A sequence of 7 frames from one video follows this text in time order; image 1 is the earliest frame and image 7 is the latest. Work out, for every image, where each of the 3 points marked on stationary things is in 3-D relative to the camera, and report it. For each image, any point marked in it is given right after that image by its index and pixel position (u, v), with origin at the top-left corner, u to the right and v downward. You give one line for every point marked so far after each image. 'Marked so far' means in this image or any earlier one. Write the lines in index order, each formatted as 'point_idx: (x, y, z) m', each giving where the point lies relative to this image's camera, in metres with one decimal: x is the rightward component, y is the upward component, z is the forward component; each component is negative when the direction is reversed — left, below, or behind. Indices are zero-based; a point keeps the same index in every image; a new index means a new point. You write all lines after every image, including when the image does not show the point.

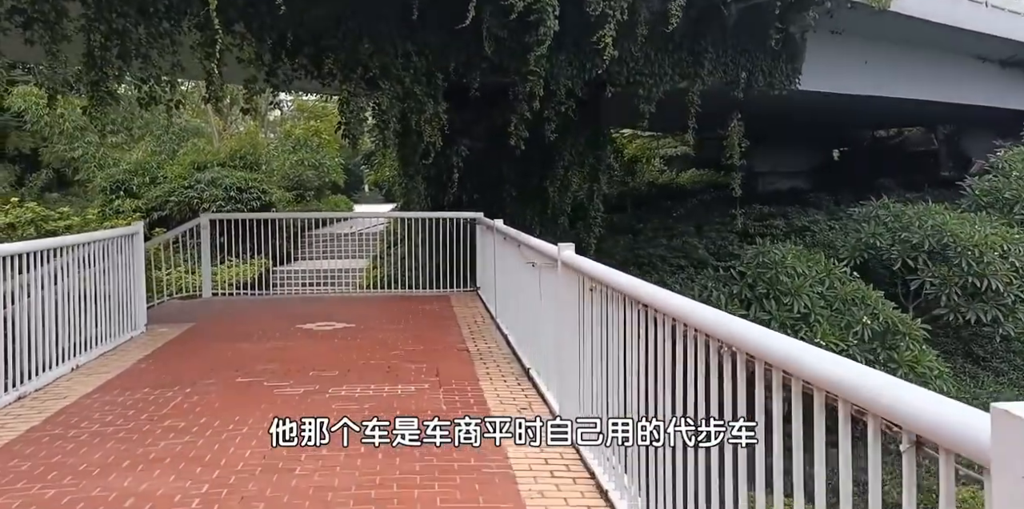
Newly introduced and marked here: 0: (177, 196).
0: (-5.6, +1.0, +11.7) m
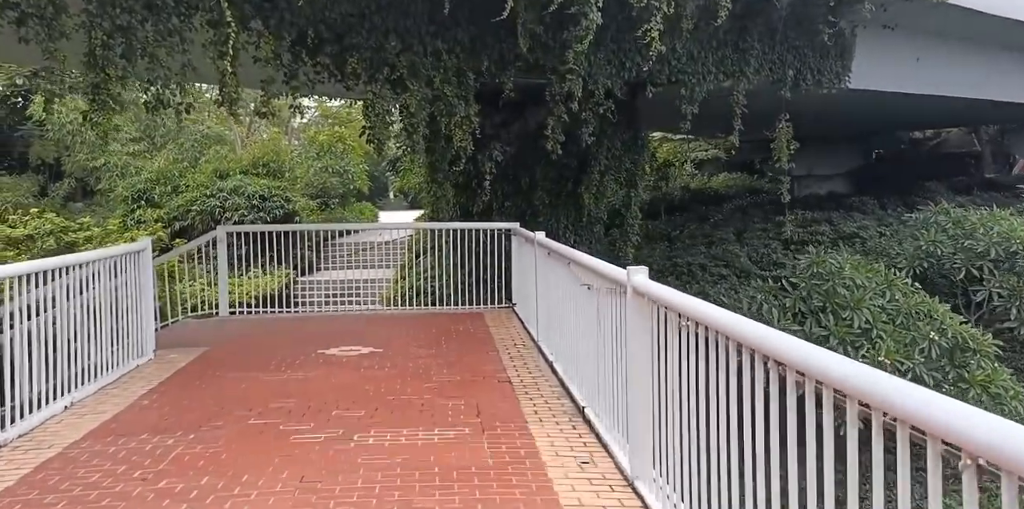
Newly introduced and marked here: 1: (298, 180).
0: (-5.1, +0.8, +11.4) m
1: (-4.1, +1.4, +13.4) m
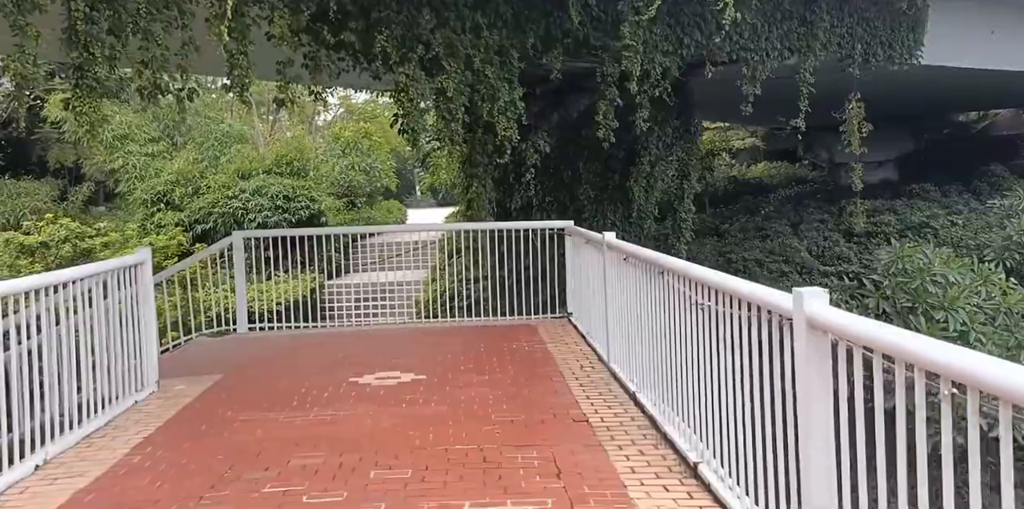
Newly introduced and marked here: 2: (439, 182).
0: (-4.5, +0.7, +10.9) m
1: (-3.5, +1.4, +12.8) m
2: (-1.3, +1.3, +12.1) m
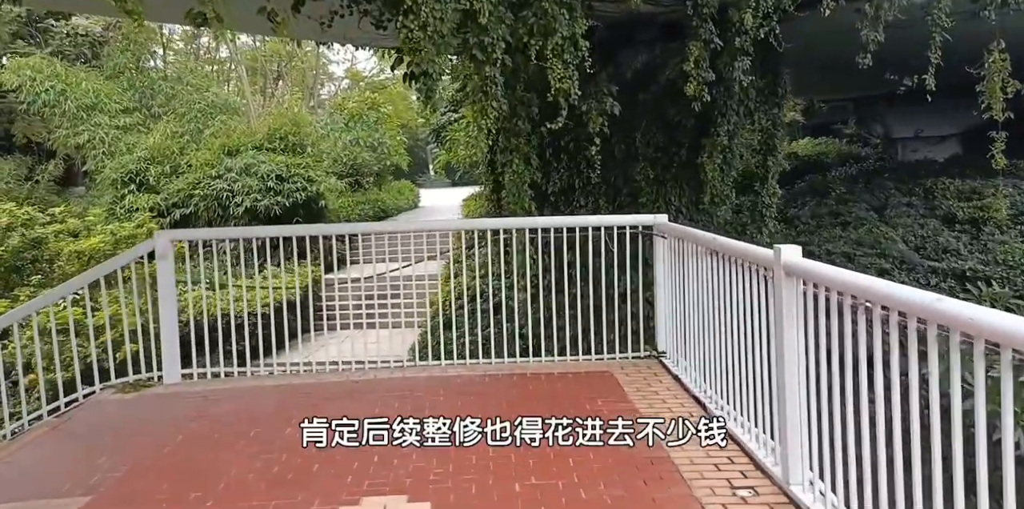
0: (-4.1, +0.9, +9.2) m
1: (-3.0, +1.6, +11.1) m
2: (-0.8, +1.4, +10.4) m
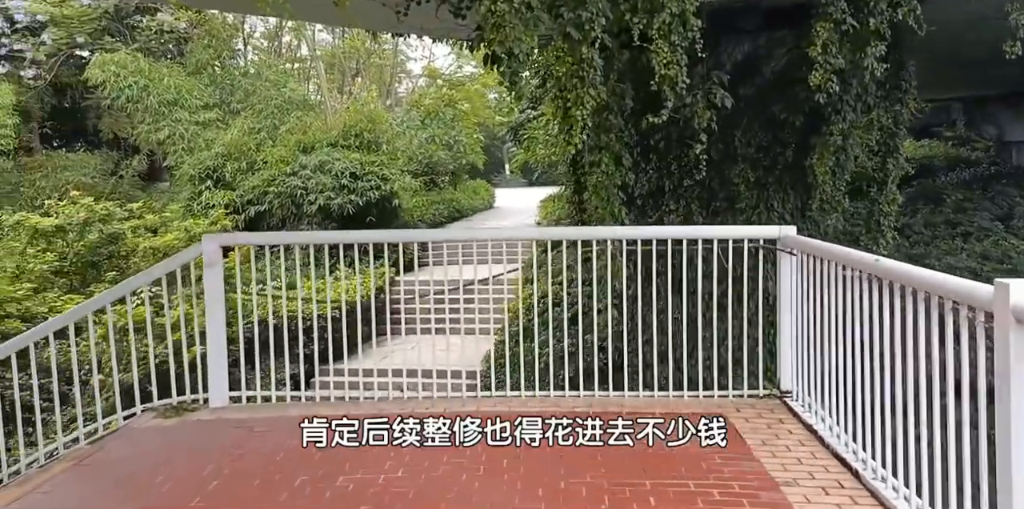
0: (-3.1, +0.9, +9.1) m
1: (-1.8, +1.6, +10.9) m
2: (+0.3, +1.4, +10.0) m
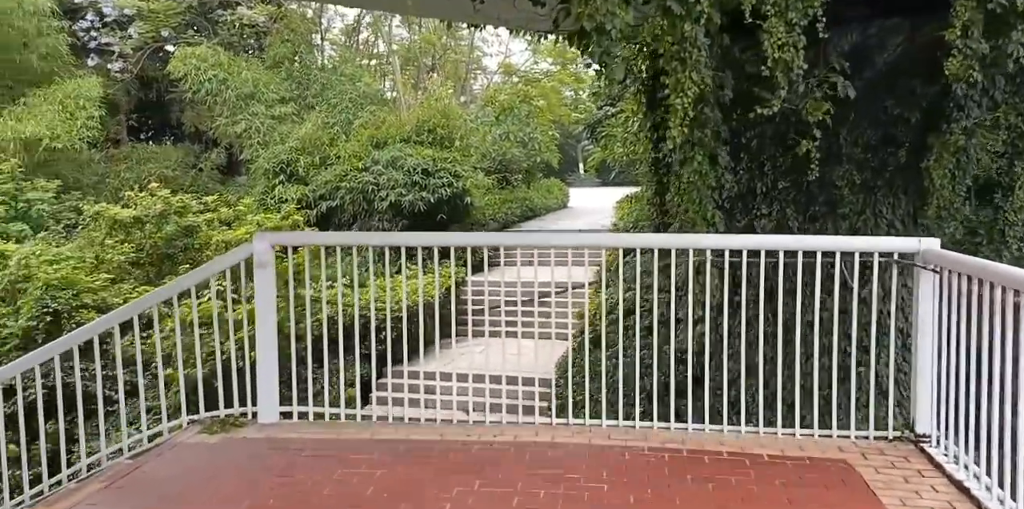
0: (-2.1, +1.0, +9.0) m
1: (-0.6, +1.6, +10.6) m
2: (+1.4, +1.3, +9.5) m
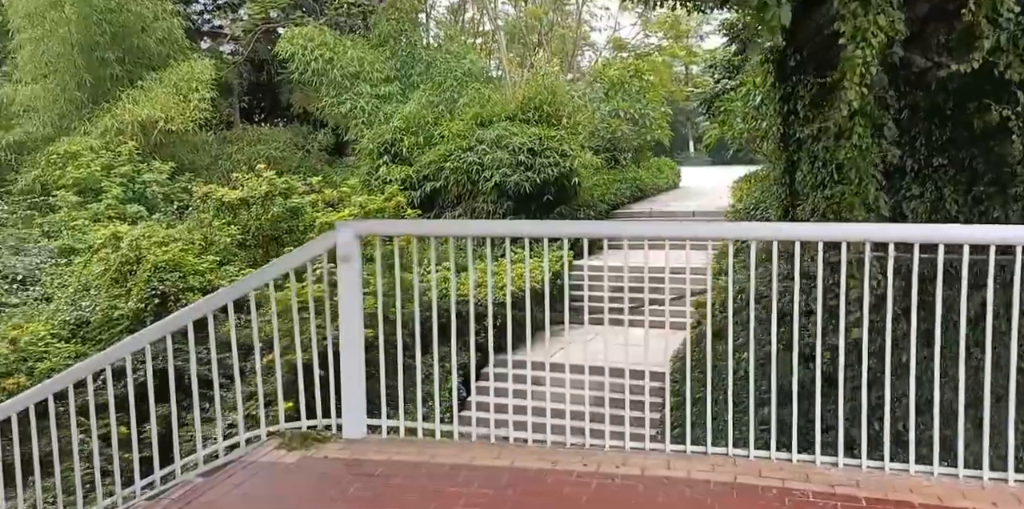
0: (-0.7, +1.2, +8.8) m
1: (+1.0, +1.8, +10.2) m
2: (+2.8, +1.5, +8.8) m
